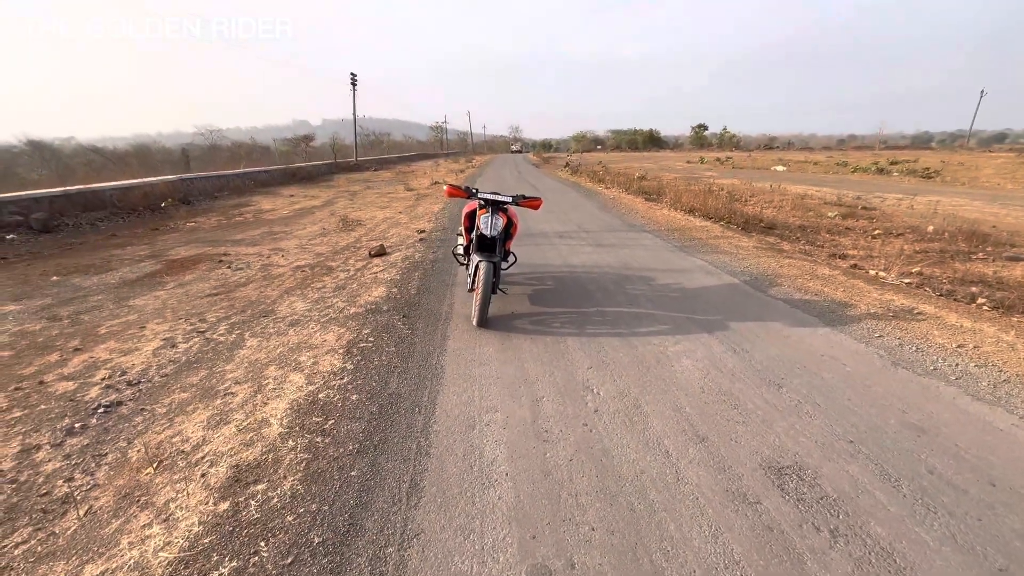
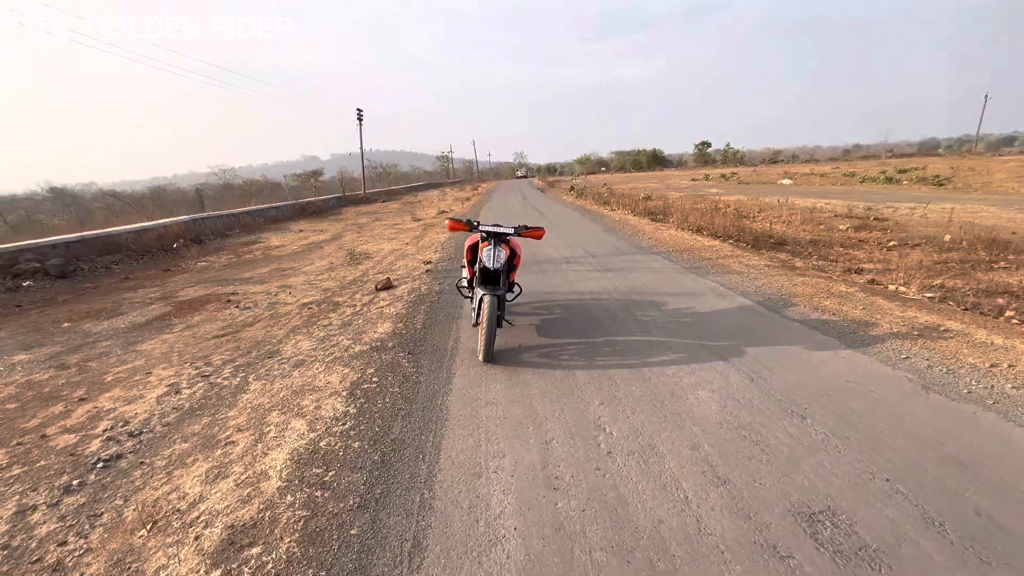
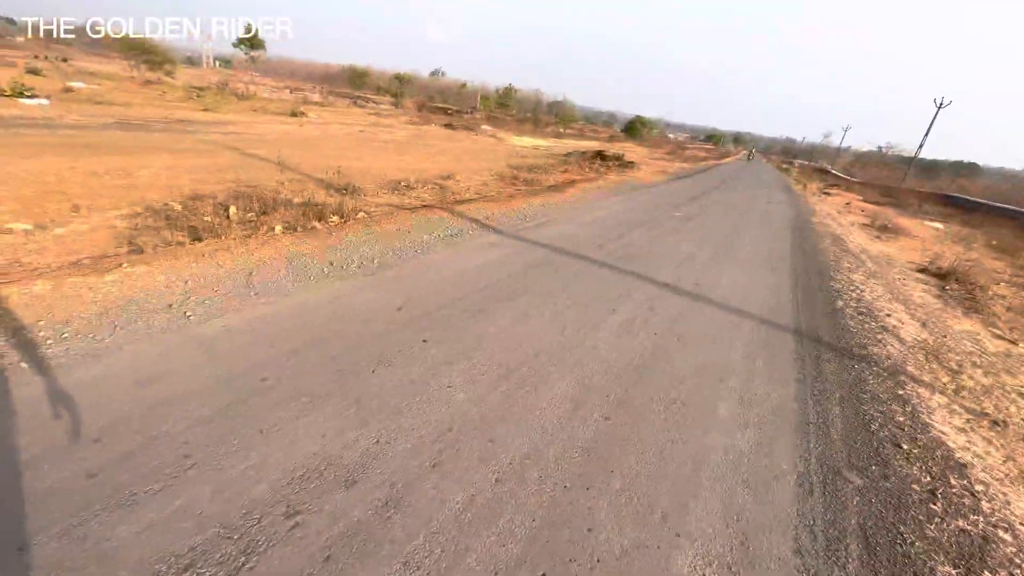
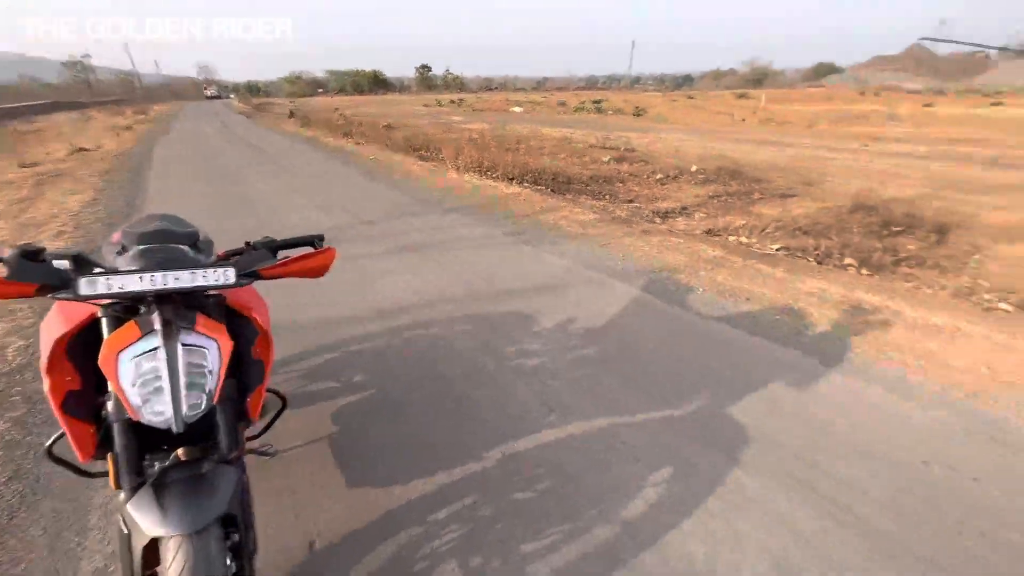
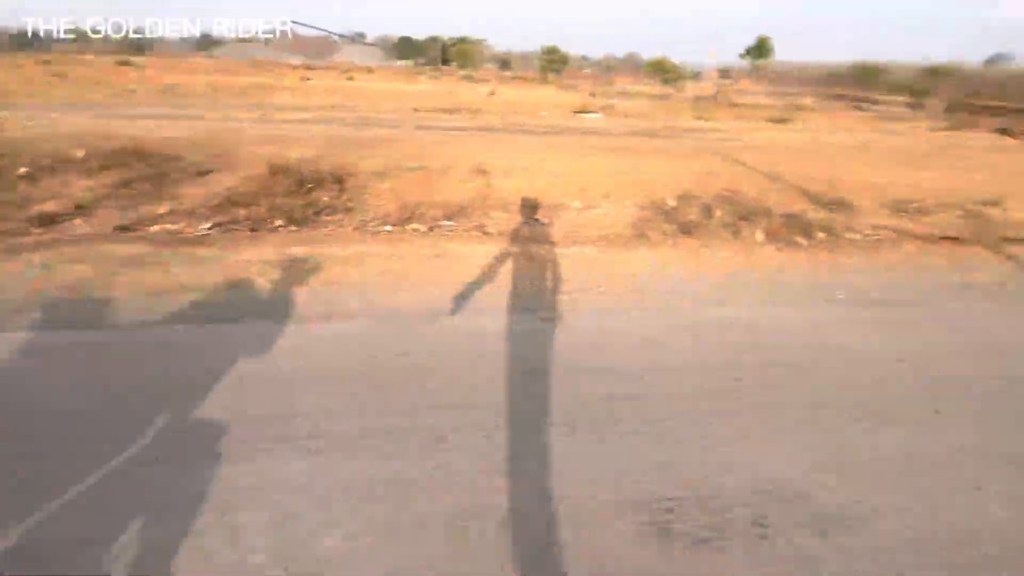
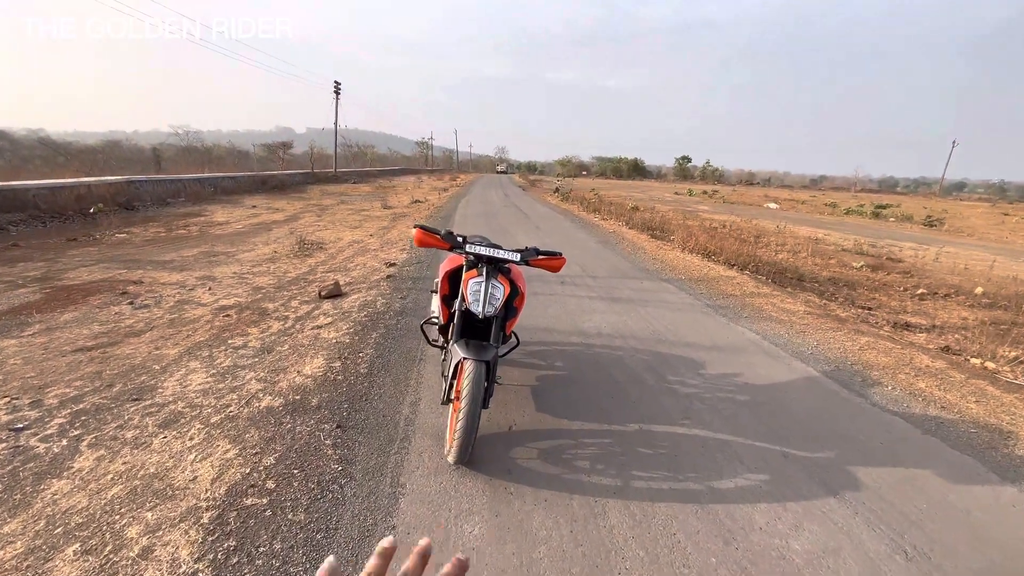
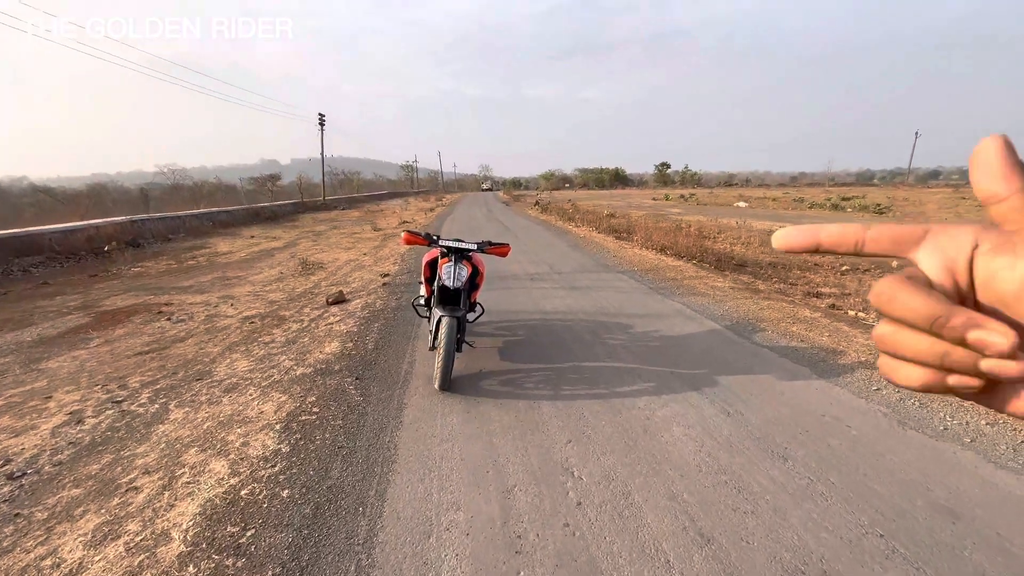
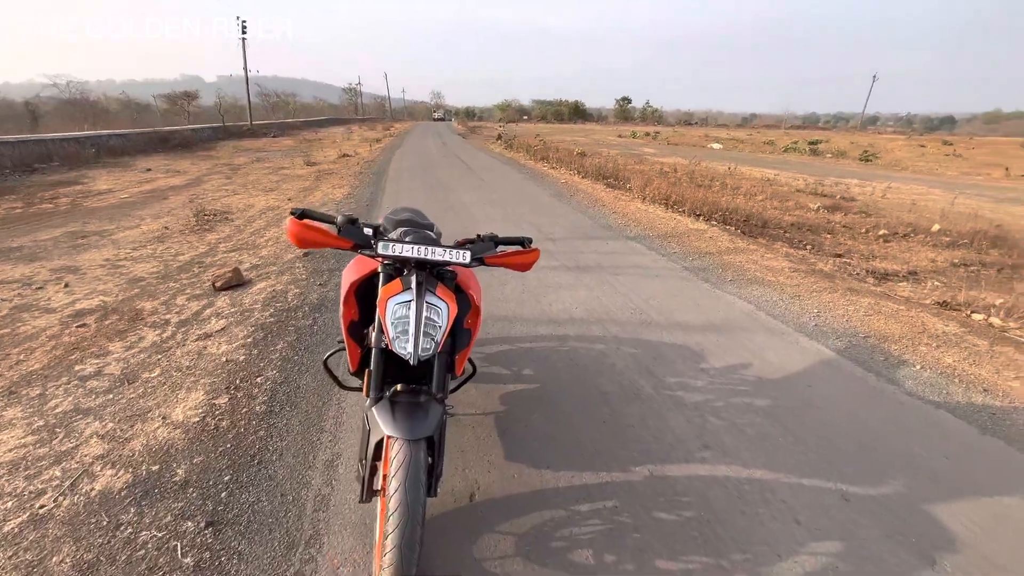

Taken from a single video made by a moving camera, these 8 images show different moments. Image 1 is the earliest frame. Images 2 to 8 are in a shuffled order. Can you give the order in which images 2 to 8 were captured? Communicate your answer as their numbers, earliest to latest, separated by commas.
2, 7, 6, 8, 4, 5, 3
